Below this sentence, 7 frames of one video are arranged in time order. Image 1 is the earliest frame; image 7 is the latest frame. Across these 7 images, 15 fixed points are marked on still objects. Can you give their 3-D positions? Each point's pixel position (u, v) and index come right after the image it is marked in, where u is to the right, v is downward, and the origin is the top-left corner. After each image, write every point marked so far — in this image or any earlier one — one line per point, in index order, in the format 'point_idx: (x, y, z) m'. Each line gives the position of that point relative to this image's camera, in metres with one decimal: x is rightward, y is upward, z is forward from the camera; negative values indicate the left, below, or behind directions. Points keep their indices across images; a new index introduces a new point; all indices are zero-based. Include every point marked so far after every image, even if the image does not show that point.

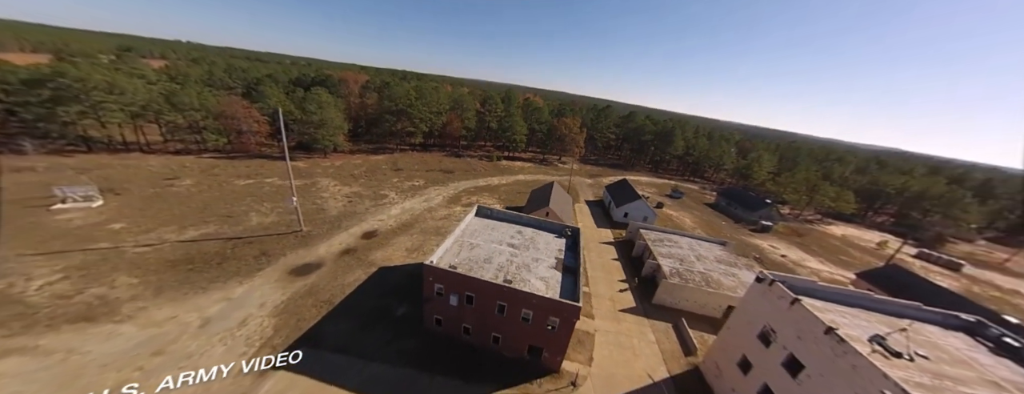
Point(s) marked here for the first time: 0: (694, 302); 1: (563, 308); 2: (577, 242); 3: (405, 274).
0: (+14.6, -8.4, +19.9) m
1: (+2.5, -5.3, +11.8) m
2: (+4.6, -3.1, +17.7) m
3: (-8.1, -5.7, +19.0) m
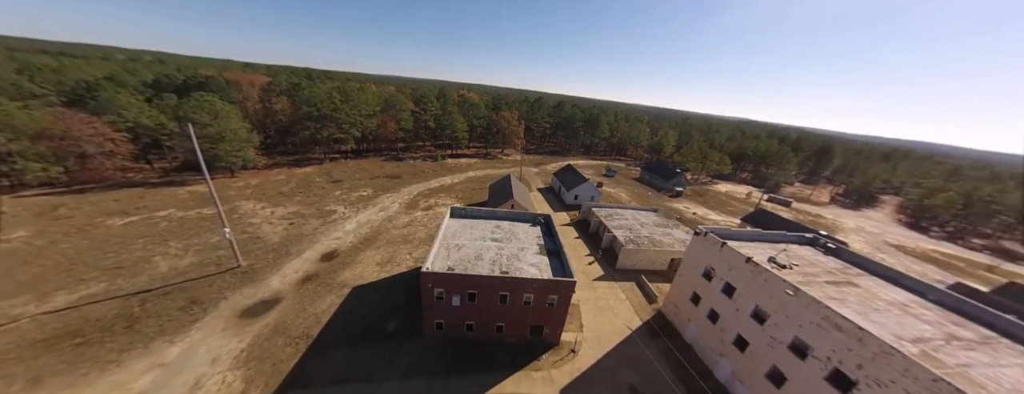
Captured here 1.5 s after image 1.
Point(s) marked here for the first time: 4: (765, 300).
0: (+12.8, -6.1, +23.9) m
1: (+2.6, -4.8, +13.3) m
2: (+3.0, -2.3, +19.4) m
3: (-9.2, -6.6, +18.0) m
4: (+12.4, -5.1, +12.4) m
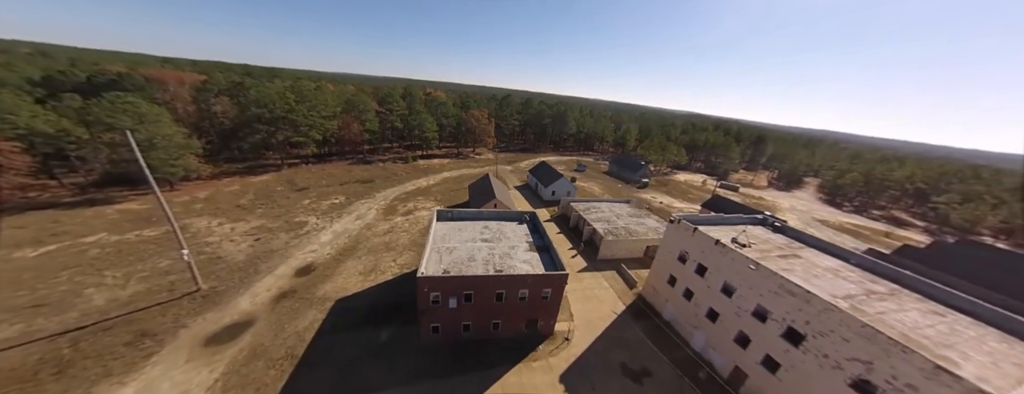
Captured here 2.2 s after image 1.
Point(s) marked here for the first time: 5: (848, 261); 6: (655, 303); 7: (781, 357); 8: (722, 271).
0: (+11.4, -5.3, +25.7) m
1: (+2.3, -4.6, +14.0) m
2: (+1.9, -2.0, +20.0) m
3: (-9.9, -7.0, +17.3) m
4: (+12.2, -4.4, +14.2) m
5: (+19.8, -3.8, +15.2) m
6: (+10.8, -8.1, +19.1) m
7: (+12.5, -7.5, +11.8) m
8: (+12.0, -4.3, +14.7) m
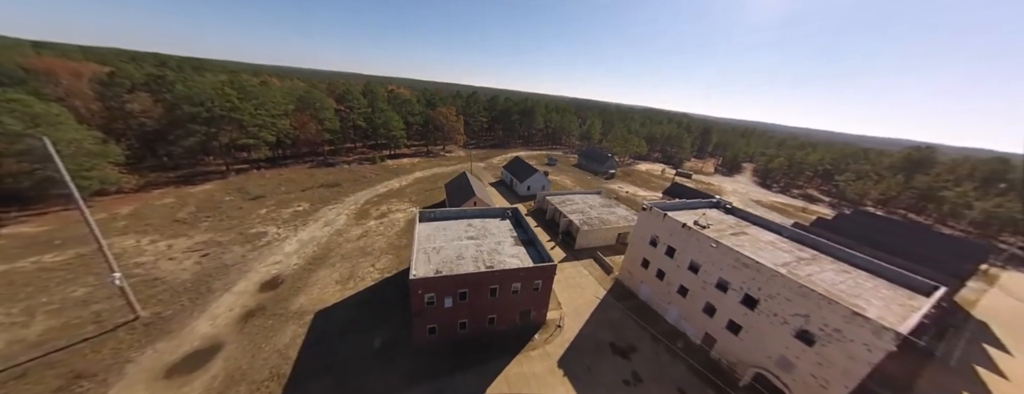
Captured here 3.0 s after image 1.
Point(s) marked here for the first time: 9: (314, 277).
0: (+9.6, -4.4, +27.2) m
1: (+1.9, -4.3, +14.6) m
2: (+0.7, -1.7, +20.5) m
3: (-10.4, -7.2, +16.6) m
4: (+11.7, -3.6, +15.9) m
5: (+19.1, -2.6, +17.7) m
6: (+9.9, -7.3, +20.7) m
7: (+12.5, -6.7, +13.6) m
8: (+11.5, -3.5, +16.3) m
9: (-15.4, -6.2, +19.5) m
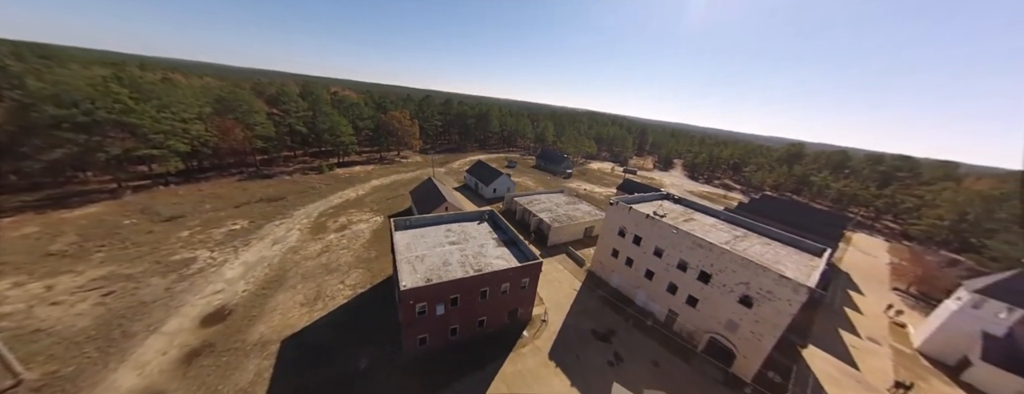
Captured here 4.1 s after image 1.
0: (+6.7, -4.2, +28.9) m
1: (+1.2, -4.3, +15.1) m
2: (-1.1, -1.9, +20.8) m
3: (-11.1, -8.0, +15.1) m
4: (+10.6, -3.1, +18.0) m
5: (+17.5, -1.7, +21.1) m
6: (+8.3, -6.9, +22.5) m
7: (+11.9, -6.1, +15.9) m
8: (+10.3, -3.0, +18.5) m
9: (-16.5, -7.3, +17.2) m
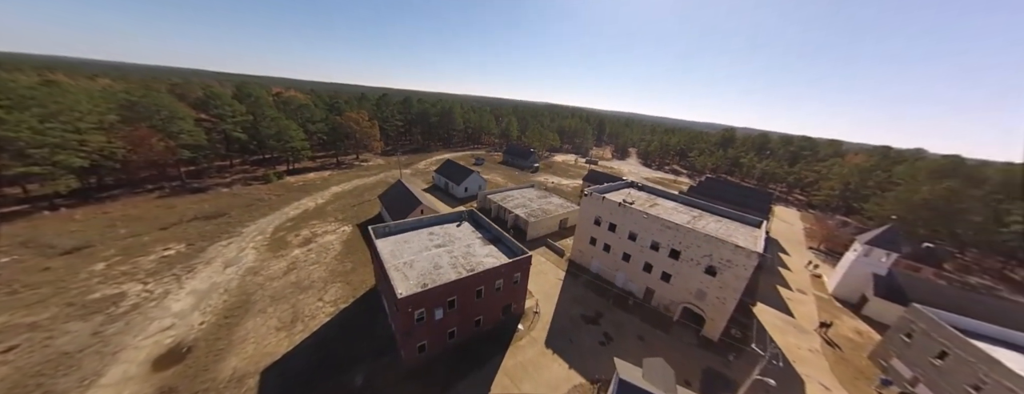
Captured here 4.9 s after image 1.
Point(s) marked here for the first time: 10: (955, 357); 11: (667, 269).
0: (+4.3, -3.5, +29.9) m
1: (+0.6, -4.1, +15.6) m
2: (-2.6, -1.8, +20.9) m
3: (-11.3, -8.6, +14.0) m
4: (+9.4, -2.2, +19.7) m
5: (+15.8, -0.3, +23.5) m
6: (+6.8, -6.2, +23.8) m
7: (+11.2, -5.1, +17.8) m
8: (+9.1, -2.1, +20.1) m
9: (-17.0, -8.3, +15.4) m
10: (+23.3, -8.4, +13.3) m
11: (+11.1, -5.1, +18.0) m
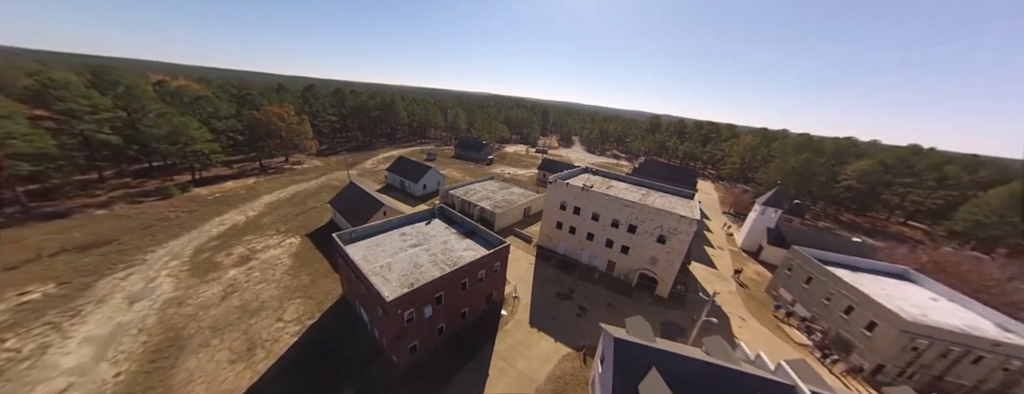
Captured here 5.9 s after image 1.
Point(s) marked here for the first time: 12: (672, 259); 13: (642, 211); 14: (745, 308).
0: (+0.3, -2.3, +31.0) m
1: (-0.6, -3.5, +16.2) m
2: (-4.9, -1.4, +20.8) m
3: (-11.6, -9.1, +12.7) m
4: (+7.1, -0.8, +21.8) m
5: (+12.5, +1.7, +26.6) m
6: (+4.1, -4.9, +25.5) m
7: (+9.5, -3.6, +20.3) m
8: (+6.7, -0.8, +22.1) m
9: (-17.5, -9.2, +13.0) m
10: (+22.4, -6.0, +18.2) m
11: (+9.4, -3.7, +20.5) m
12: (+11.8, -4.6, +18.5) m
13: (+9.8, -1.0, +19.0) m
14: (+18.7, -8.8, +19.9) m
